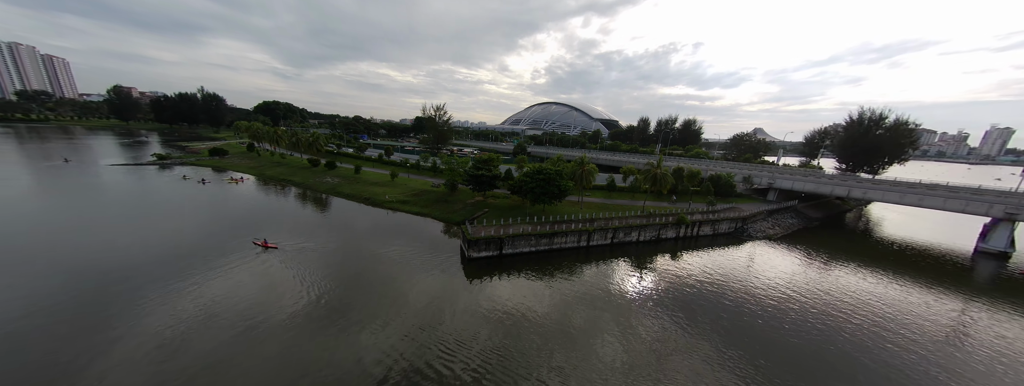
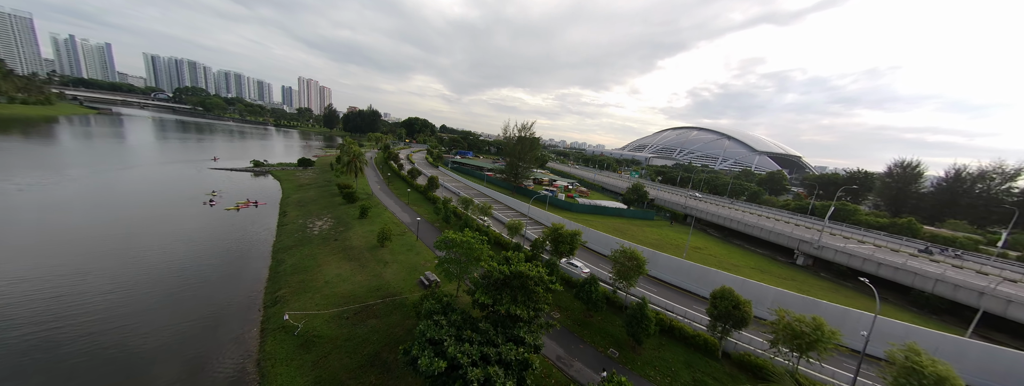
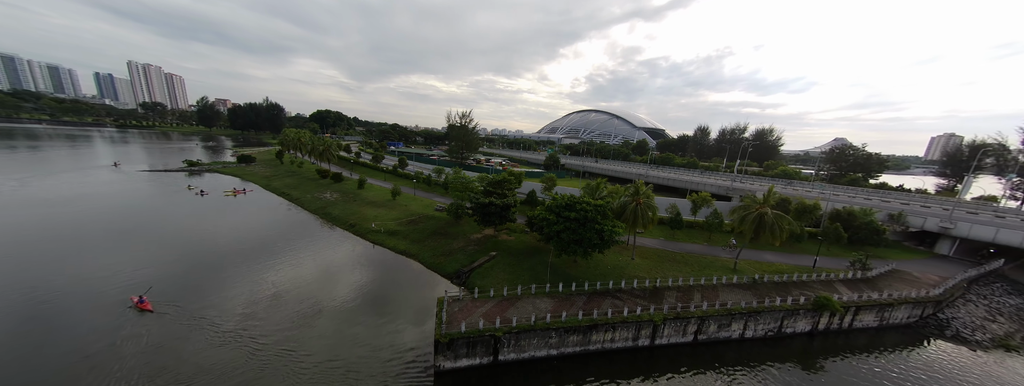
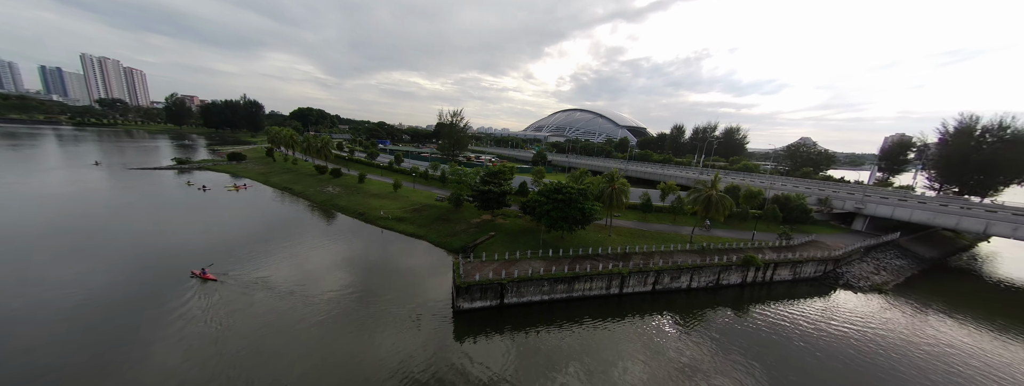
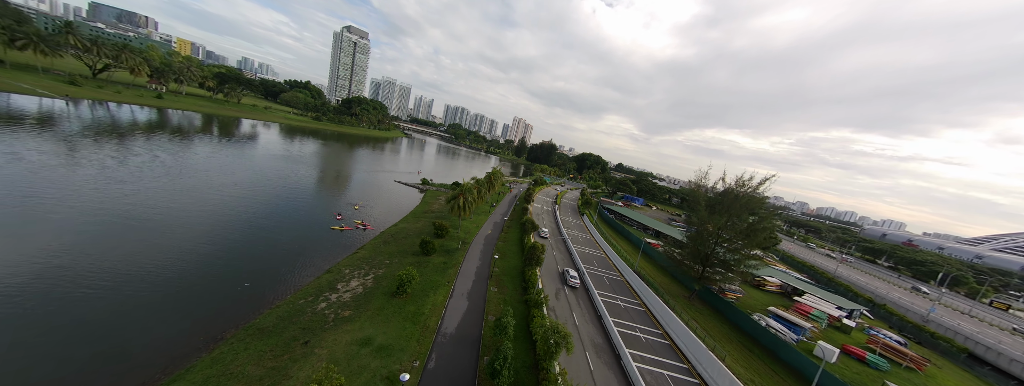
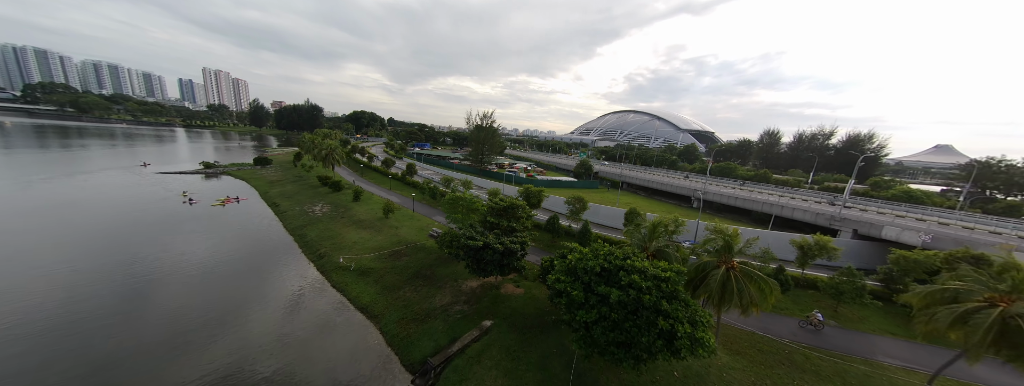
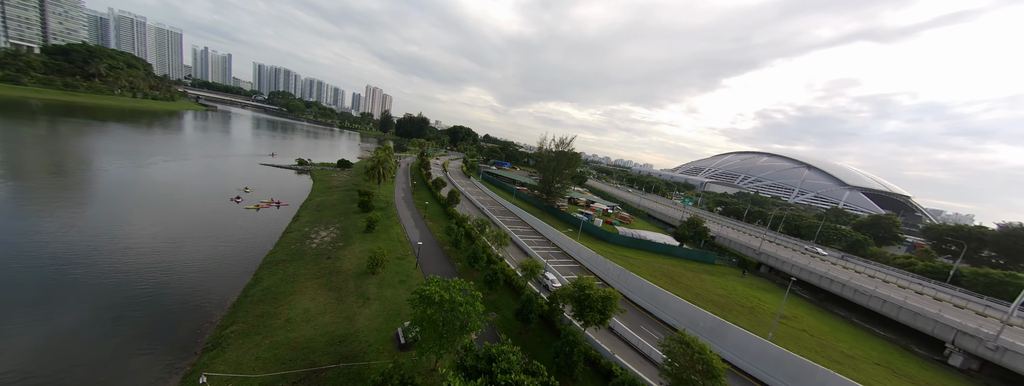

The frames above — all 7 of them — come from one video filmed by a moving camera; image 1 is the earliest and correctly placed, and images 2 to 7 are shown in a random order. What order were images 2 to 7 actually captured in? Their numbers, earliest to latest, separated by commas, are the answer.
4, 3, 6, 2, 7, 5
